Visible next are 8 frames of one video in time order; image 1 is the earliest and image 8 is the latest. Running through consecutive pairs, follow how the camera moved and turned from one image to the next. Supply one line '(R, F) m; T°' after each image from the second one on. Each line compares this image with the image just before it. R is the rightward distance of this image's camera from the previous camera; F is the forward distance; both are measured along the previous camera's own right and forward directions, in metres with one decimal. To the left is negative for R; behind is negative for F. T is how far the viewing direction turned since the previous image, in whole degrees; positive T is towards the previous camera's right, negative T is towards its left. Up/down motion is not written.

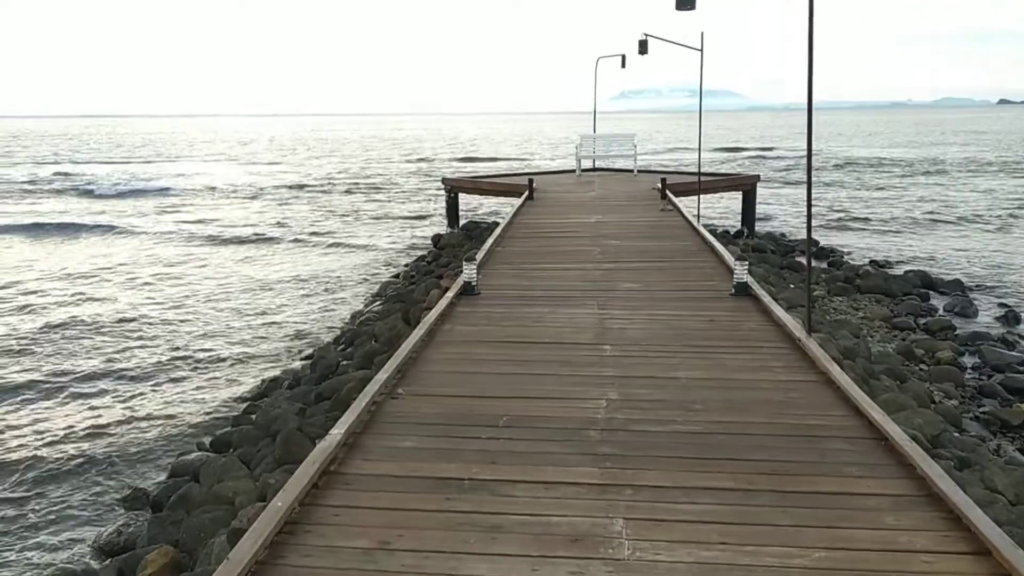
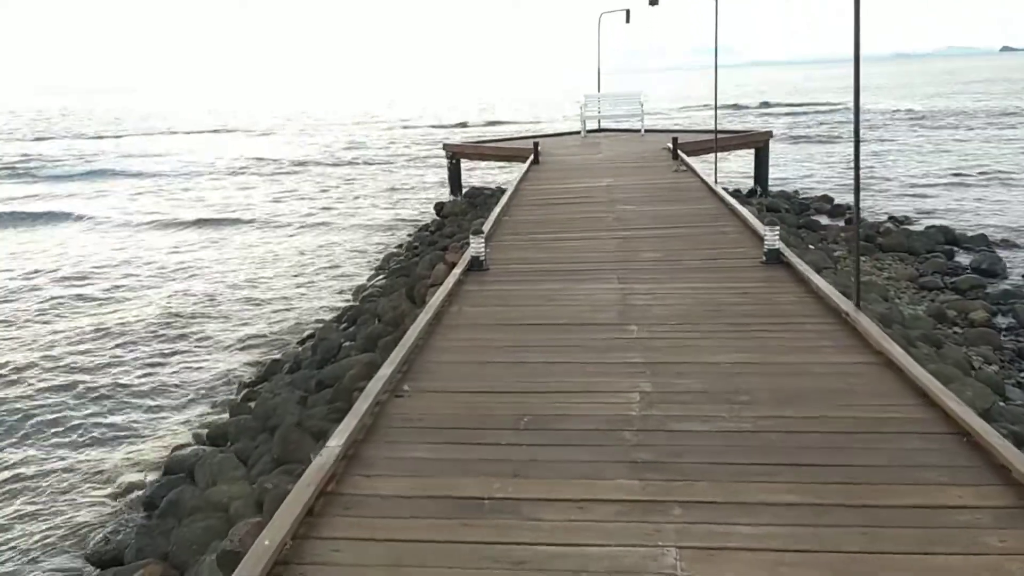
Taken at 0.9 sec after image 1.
(-0.1, +0.5) m; 0°
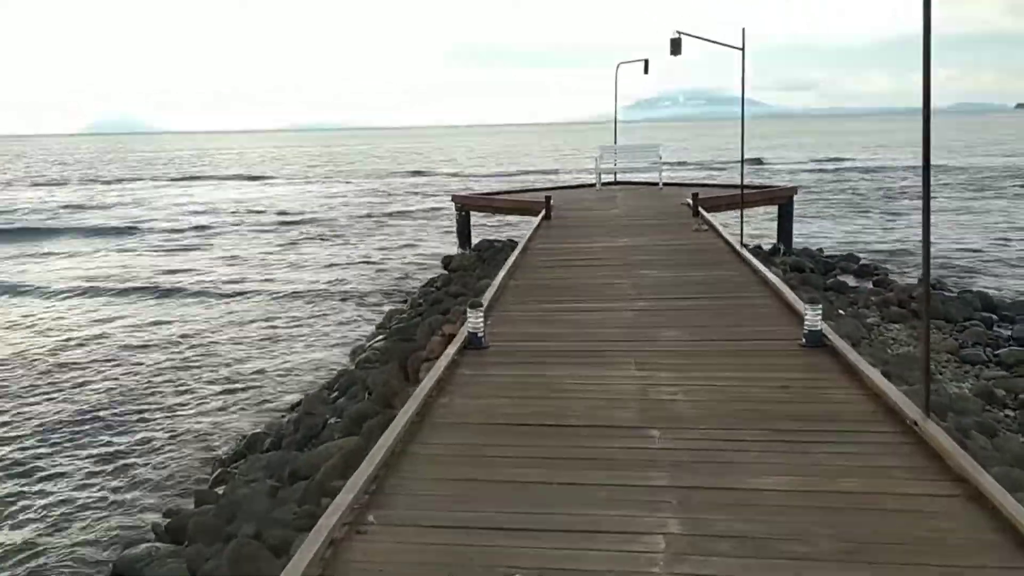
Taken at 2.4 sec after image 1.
(+0.1, +0.8) m; -1°
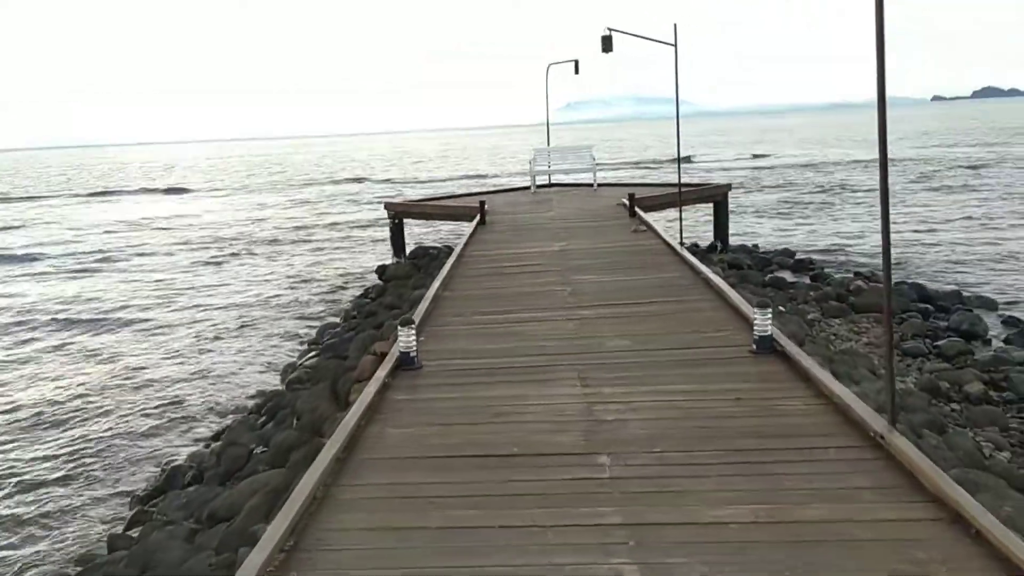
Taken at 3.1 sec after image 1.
(0.0, +0.4) m; +4°
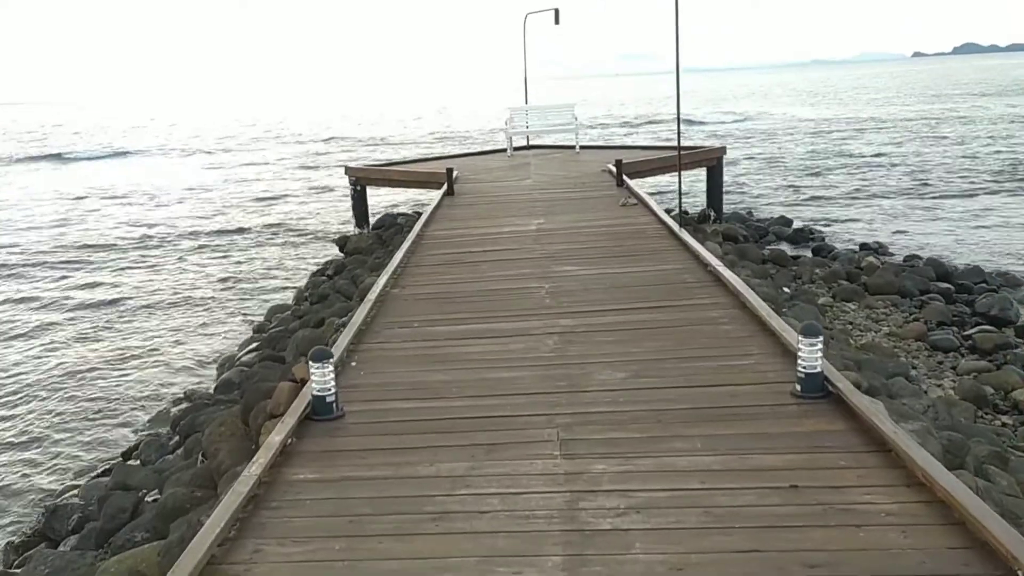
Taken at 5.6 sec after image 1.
(+0.1, +1.4) m; +1°
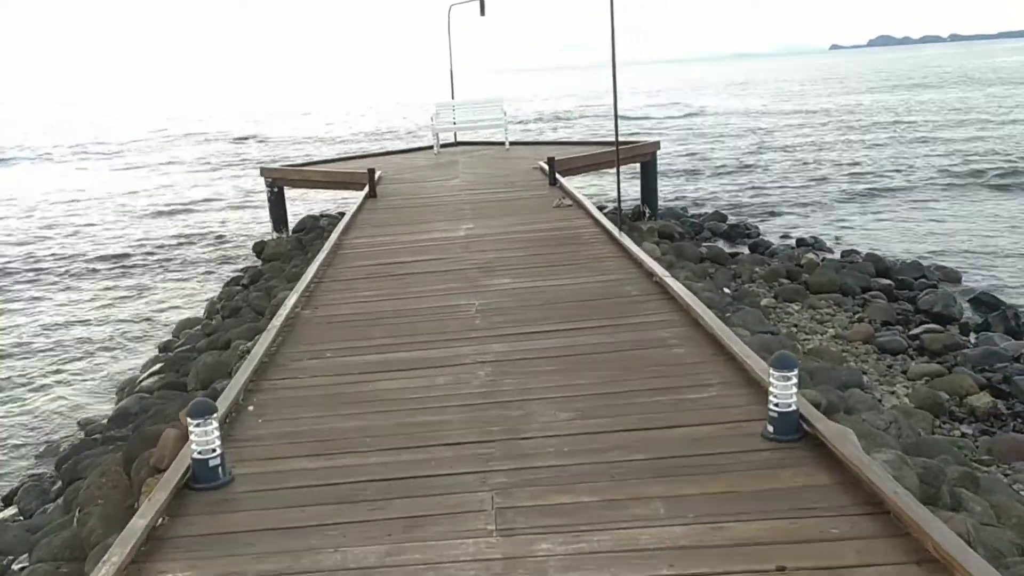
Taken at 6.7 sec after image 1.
(0.0, +0.6) m; +4°
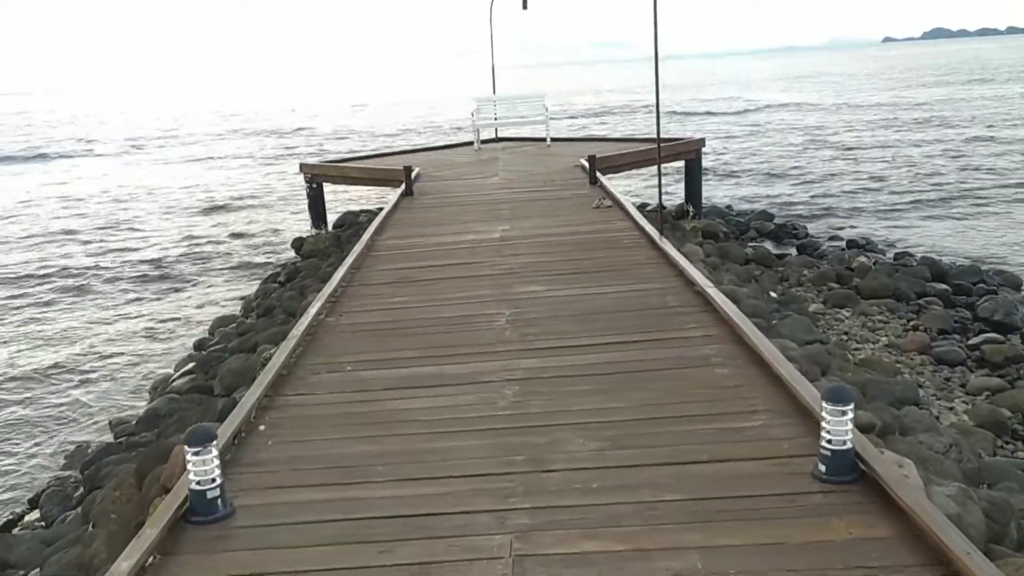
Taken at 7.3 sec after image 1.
(+0.1, +0.3) m; -3°
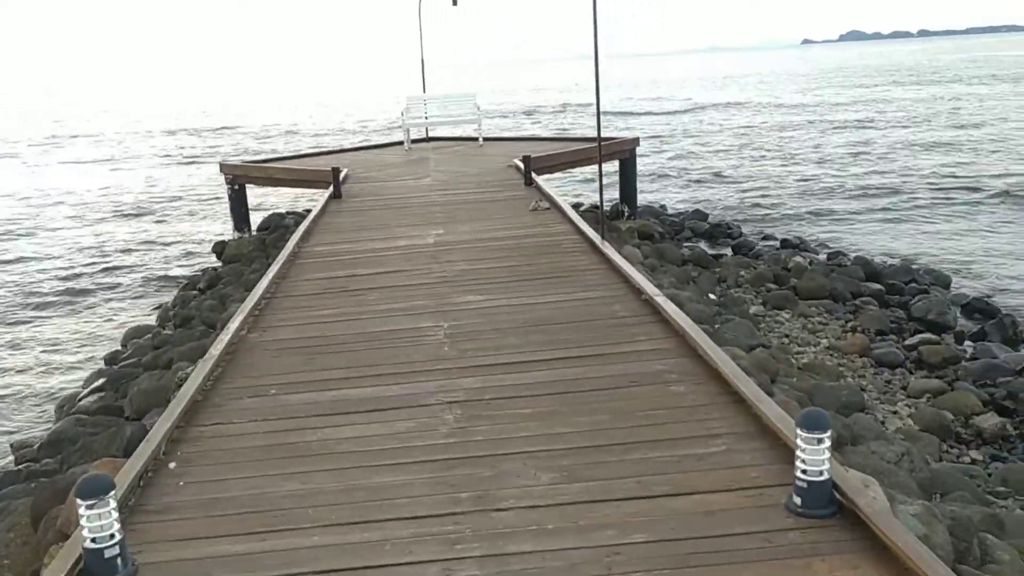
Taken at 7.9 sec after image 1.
(0.0, +0.3) m; +4°
